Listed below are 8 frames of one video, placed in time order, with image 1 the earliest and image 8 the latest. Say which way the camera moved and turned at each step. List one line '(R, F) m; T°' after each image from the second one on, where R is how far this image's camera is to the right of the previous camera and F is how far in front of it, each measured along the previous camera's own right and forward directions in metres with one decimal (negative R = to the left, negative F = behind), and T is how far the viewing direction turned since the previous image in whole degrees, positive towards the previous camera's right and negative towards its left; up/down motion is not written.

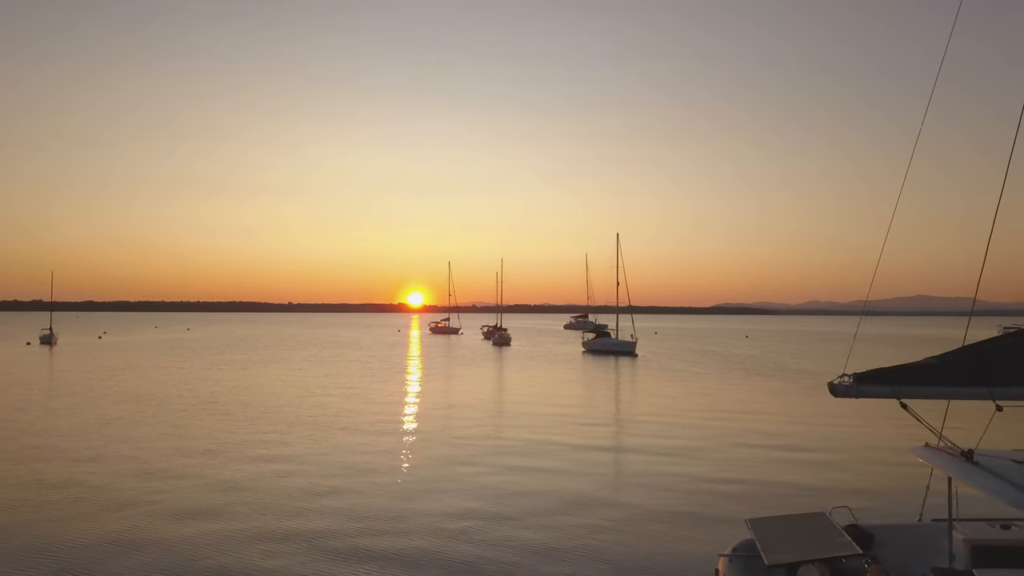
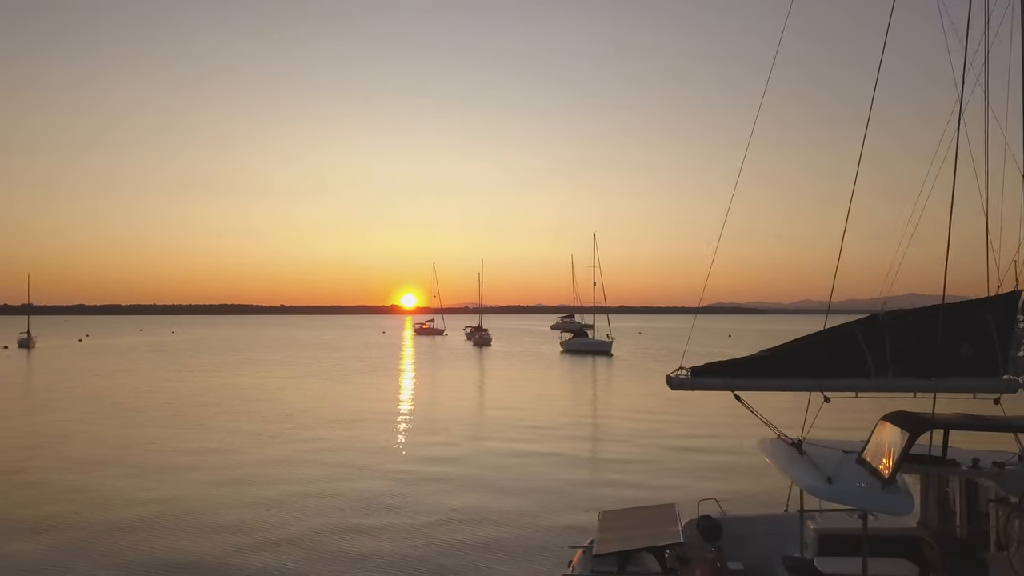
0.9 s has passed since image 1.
(+1.6, -0.1) m; 0°
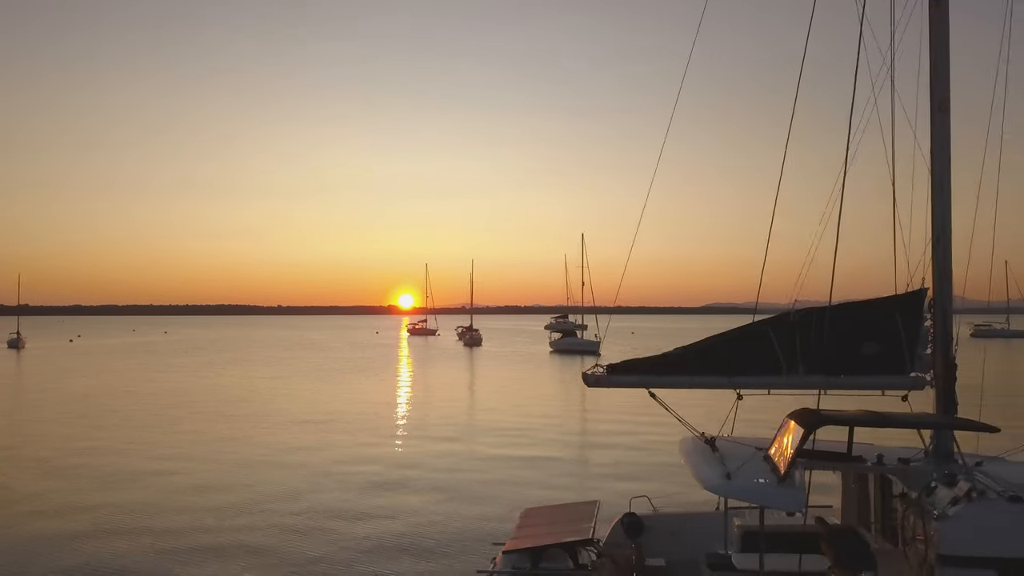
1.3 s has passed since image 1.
(+0.8, 0.0) m; 0°
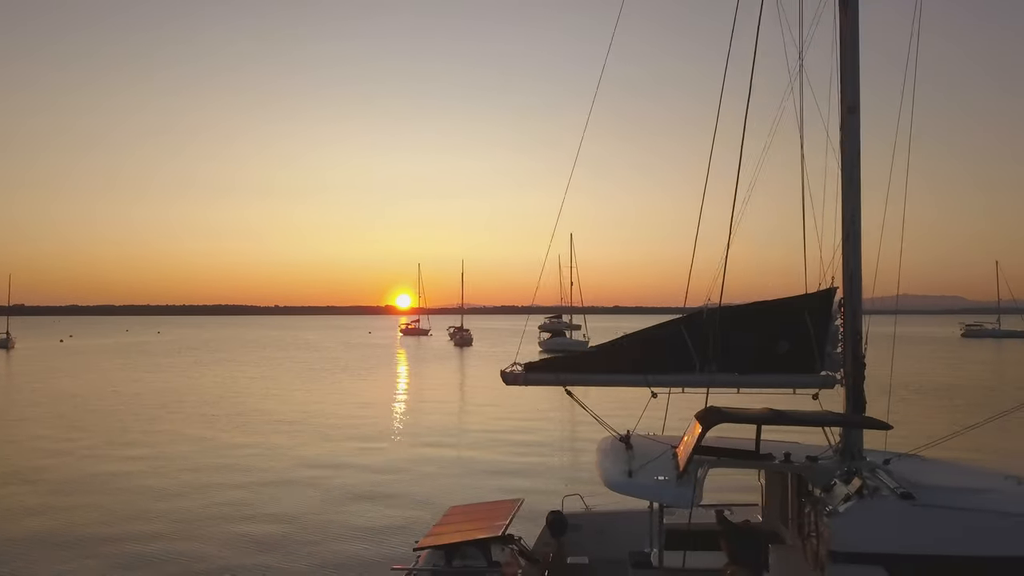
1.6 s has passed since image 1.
(+0.8, 0.0) m; 0°
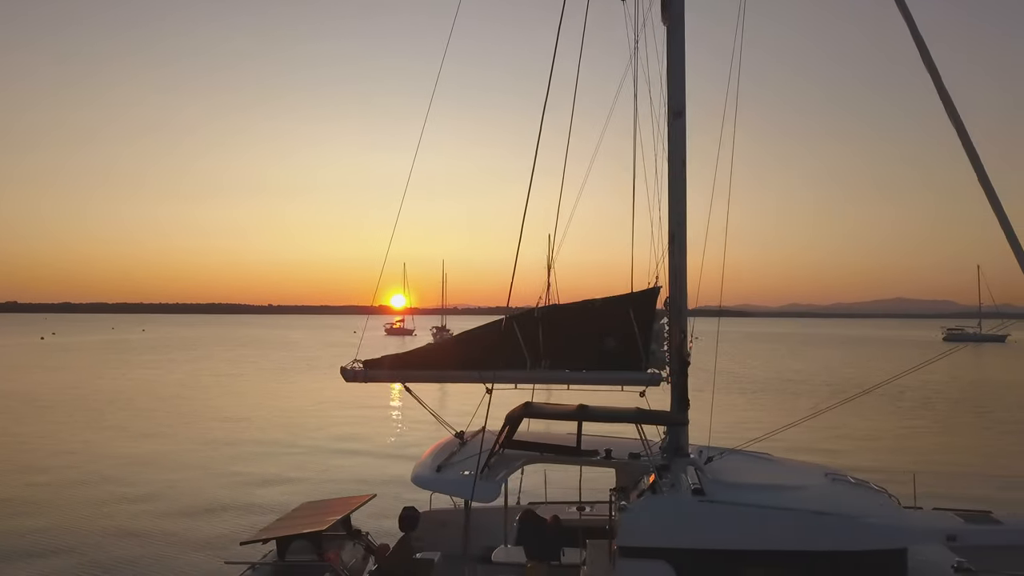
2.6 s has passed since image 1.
(+1.6, -0.1) m; 0°
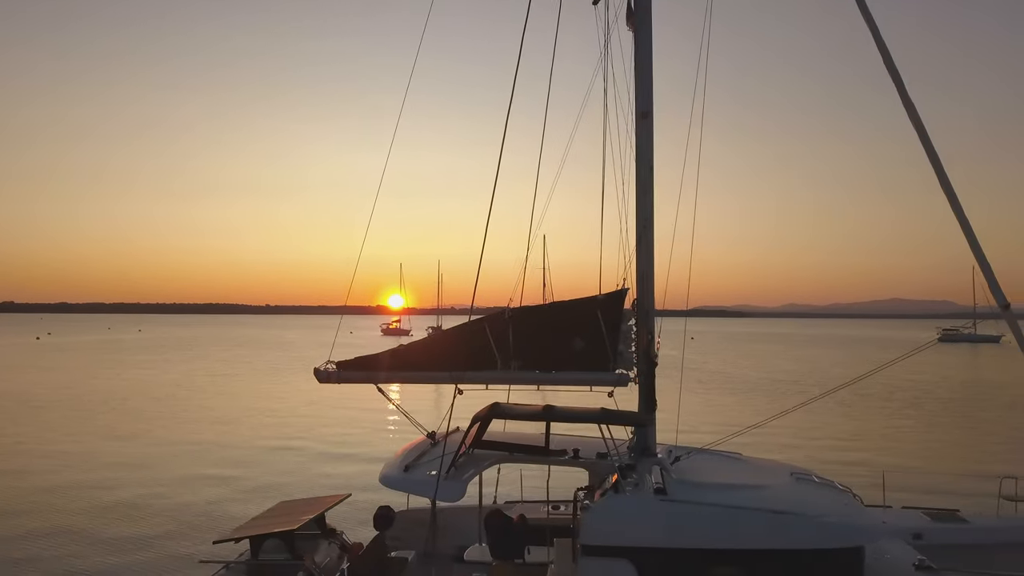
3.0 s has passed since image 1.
(+0.3, -0.1) m; 0°
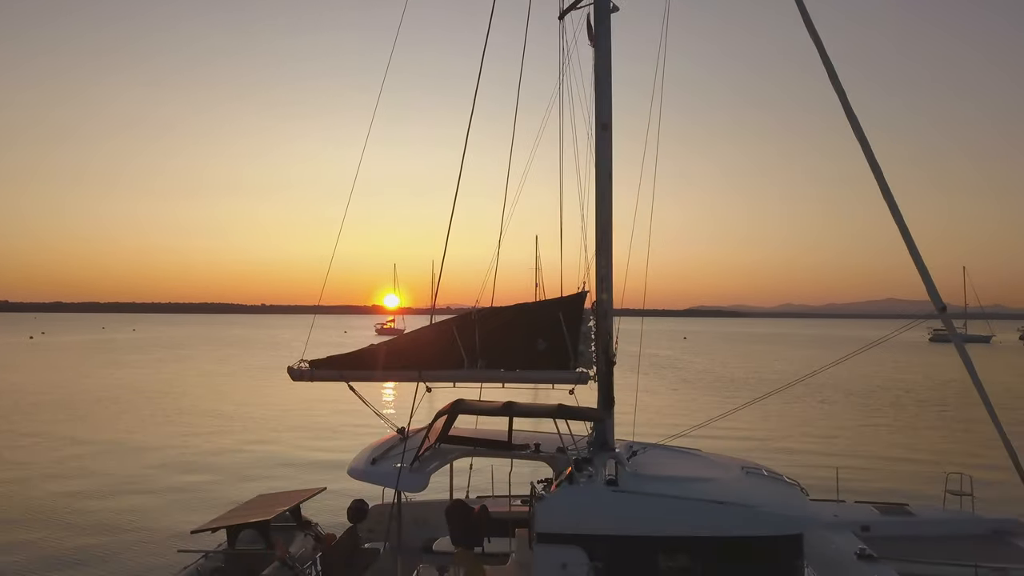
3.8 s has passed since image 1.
(+0.3, -0.3) m; 0°
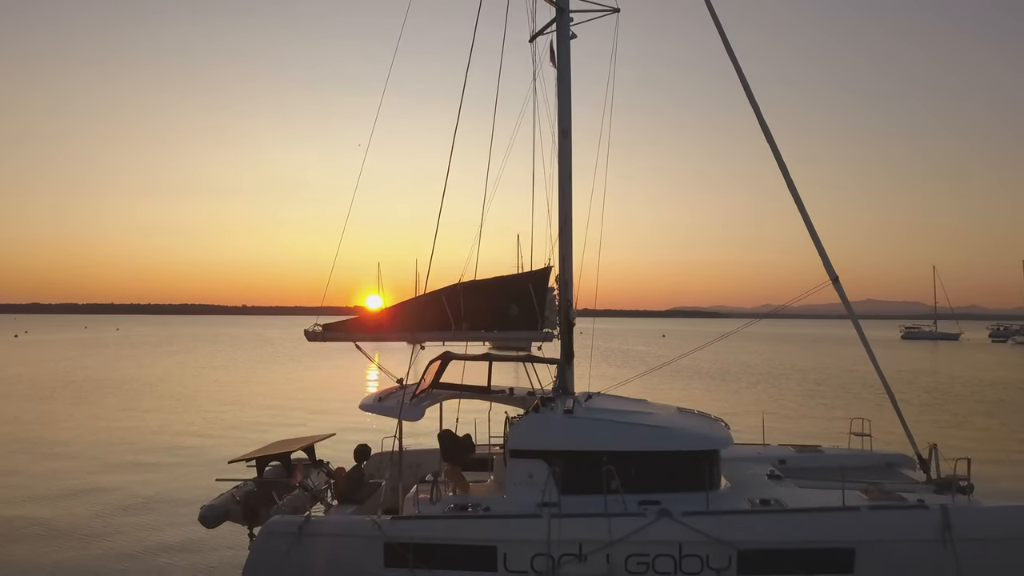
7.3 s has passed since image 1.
(+0.1, -1.6) m; +1°
